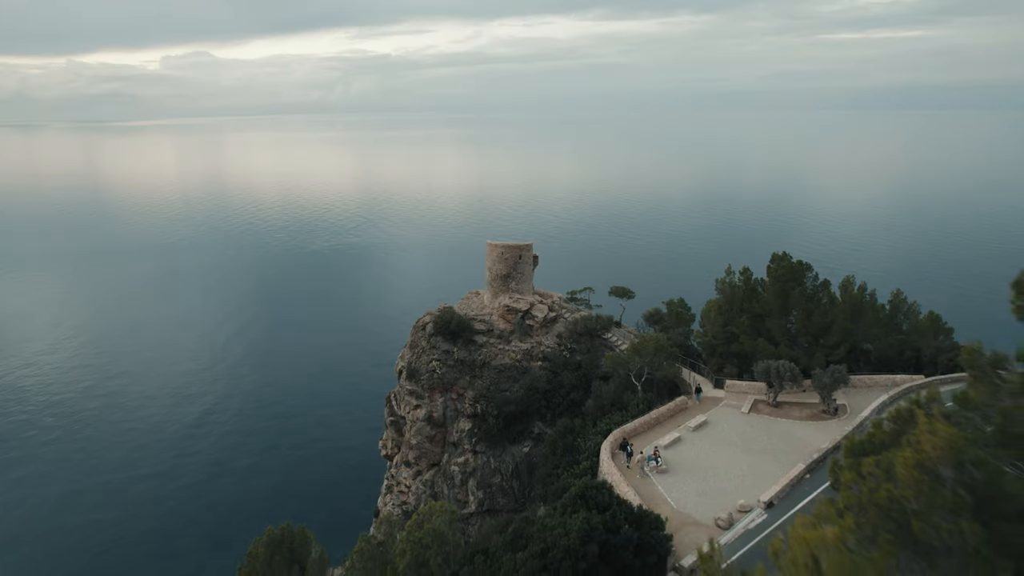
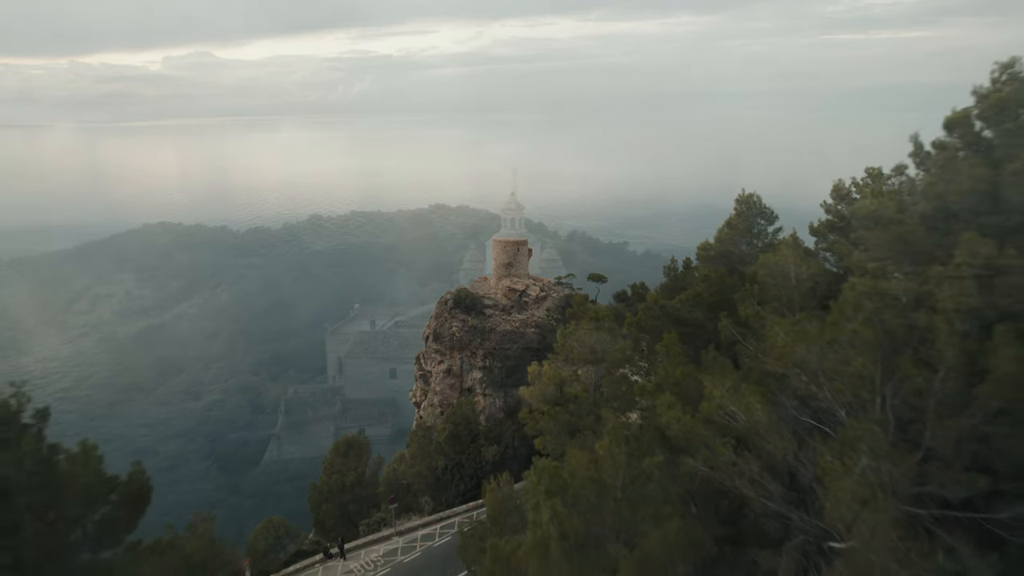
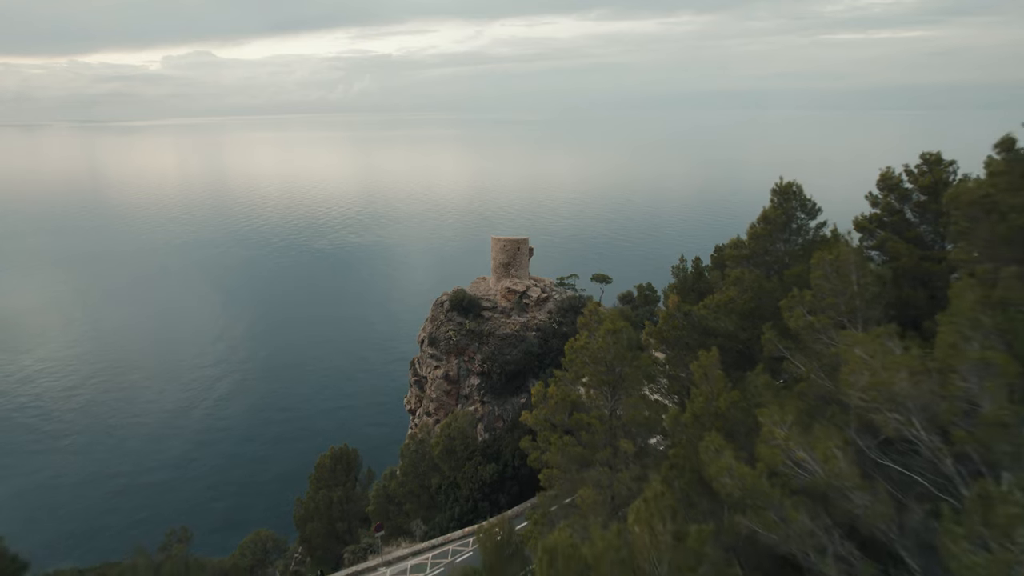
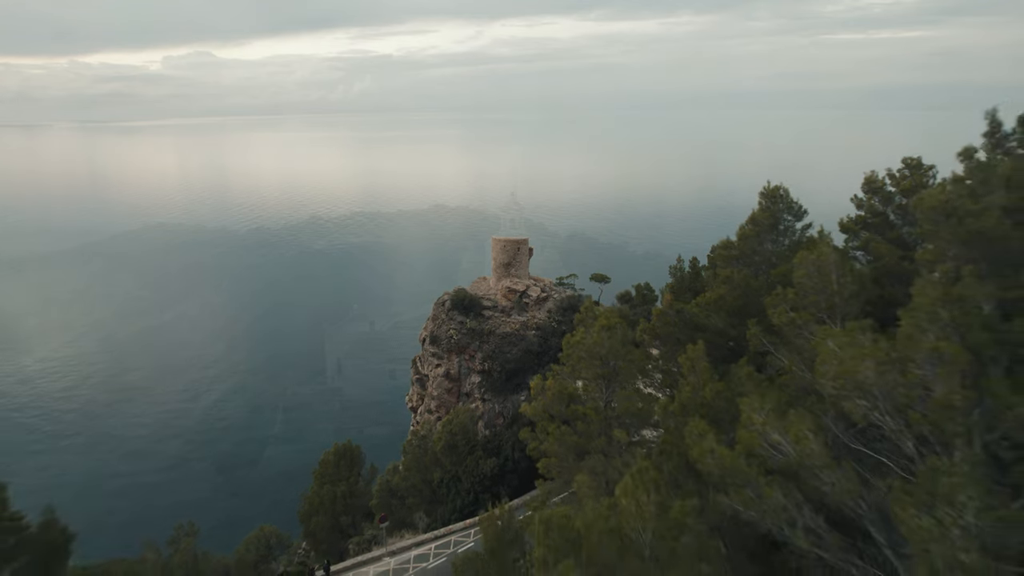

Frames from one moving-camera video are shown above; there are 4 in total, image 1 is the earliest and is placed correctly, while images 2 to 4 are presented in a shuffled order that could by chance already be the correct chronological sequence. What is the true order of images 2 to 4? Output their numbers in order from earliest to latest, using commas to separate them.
3, 4, 2
